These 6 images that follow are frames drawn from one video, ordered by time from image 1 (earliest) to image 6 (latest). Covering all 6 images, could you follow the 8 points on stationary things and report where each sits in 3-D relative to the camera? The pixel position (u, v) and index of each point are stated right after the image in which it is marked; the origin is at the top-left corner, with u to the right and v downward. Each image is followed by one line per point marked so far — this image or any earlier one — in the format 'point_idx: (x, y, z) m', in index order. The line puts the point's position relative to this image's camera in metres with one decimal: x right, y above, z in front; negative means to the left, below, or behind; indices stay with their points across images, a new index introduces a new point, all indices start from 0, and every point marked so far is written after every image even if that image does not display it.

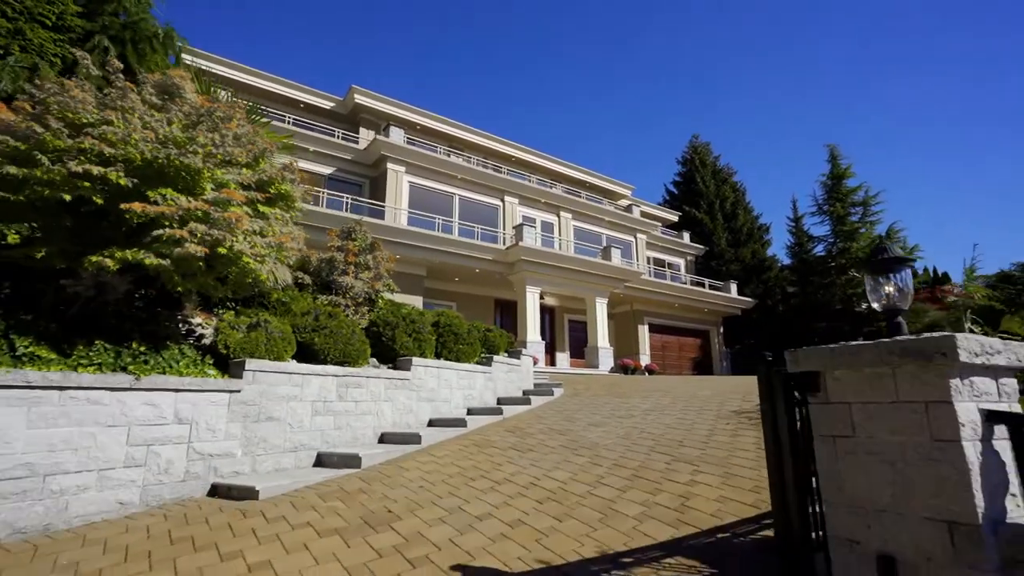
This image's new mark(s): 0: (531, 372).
0: (+0.4, -2.0, +11.7) m
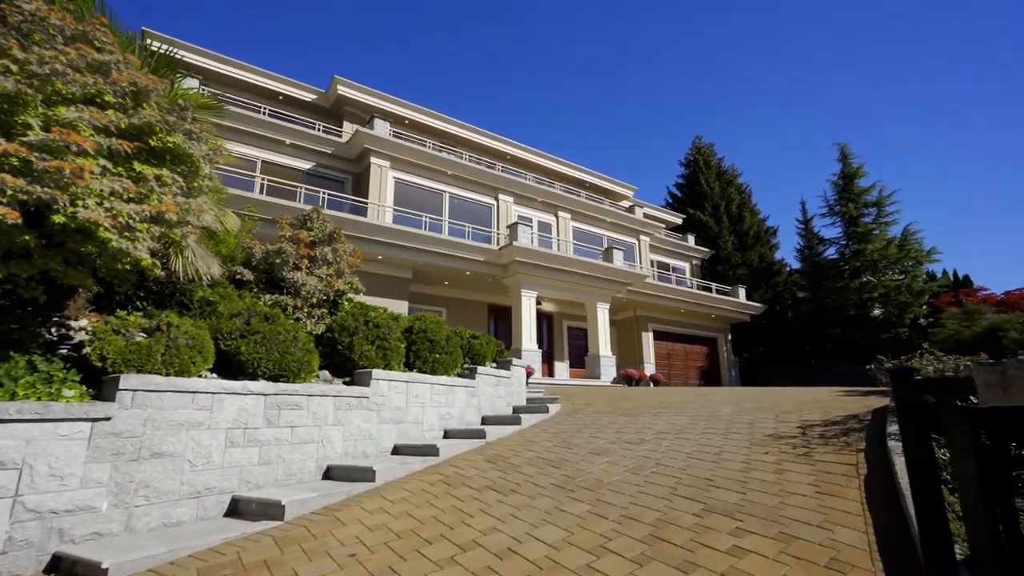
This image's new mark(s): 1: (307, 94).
0: (+0.2, -2.0, +10.2) m
1: (-7.6, +7.2, +18.9) m
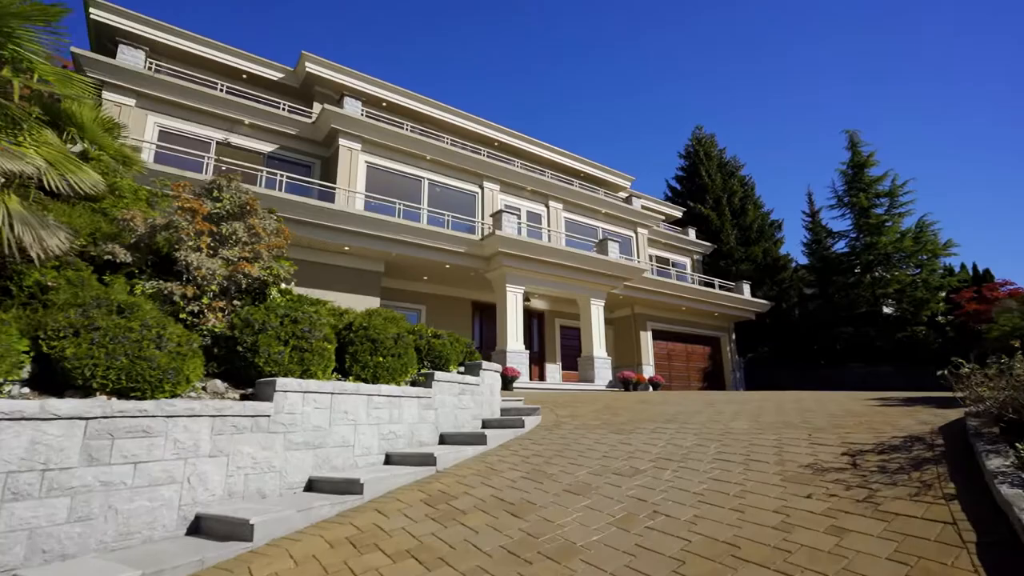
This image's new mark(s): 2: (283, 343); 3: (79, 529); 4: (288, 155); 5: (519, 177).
0: (-0.2, -1.8, +8.6) m
1: (-8.1, +7.3, +17.3) m
2: (-2.4, -0.6, +5.4) m
3: (-2.9, -1.6, +3.4) m
4: (-7.0, +4.1, +15.8) m
5: (+0.2, +4.2, +19.3) m
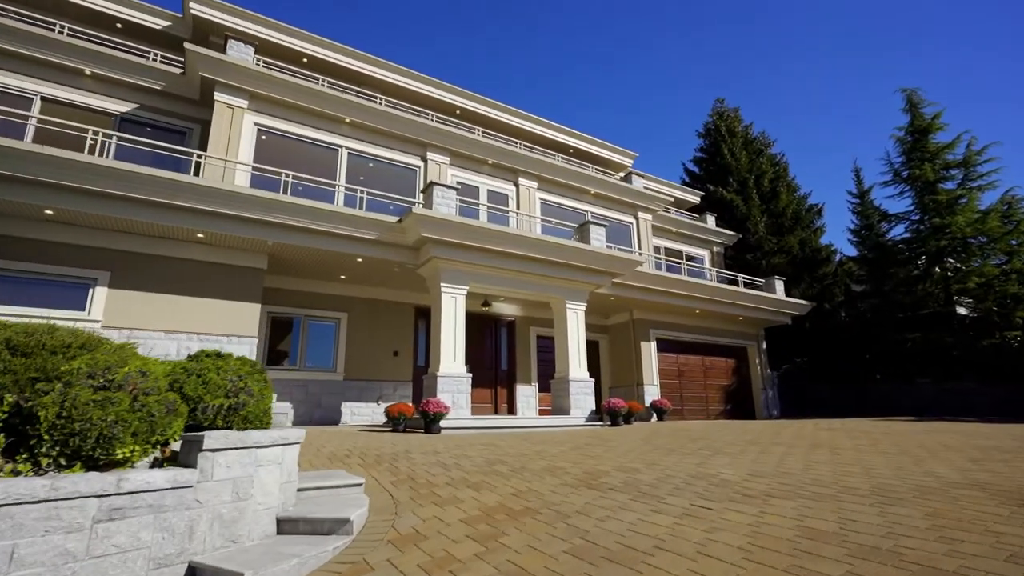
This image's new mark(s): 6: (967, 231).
0: (-2.1, -1.7, +4.3) m
1: (-9.6, +7.2, +13.6) m
2: (-4.5, -0.5, +1.3) m
3: (-5.1, -1.6, -0.6) m
4: (-8.5, +4.0, +12.0) m
5: (-1.1, +4.2, +15.1) m
6: (+16.7, +2.1, +18.5) m
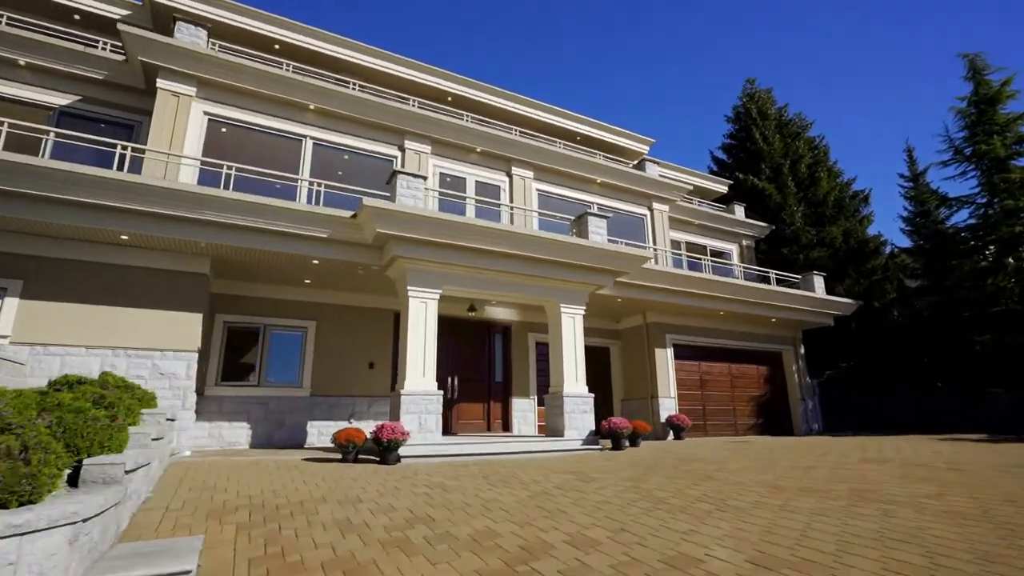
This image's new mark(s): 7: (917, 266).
0: (-3.0, -1.8, +2.9) m
1: (-10.0, +7.0, +12.6) m
2: (-5.7, -0.6, -0.1) m
3: (-6.4, -1.7, -1.9) m
4: (-9.0, +3.8, +10.9) m
5: (-1.4, +4.1, +13.5) m
6: (+16.6, +2.3, +15.6) m
7: (+15.0, +0.9, +18.8) m
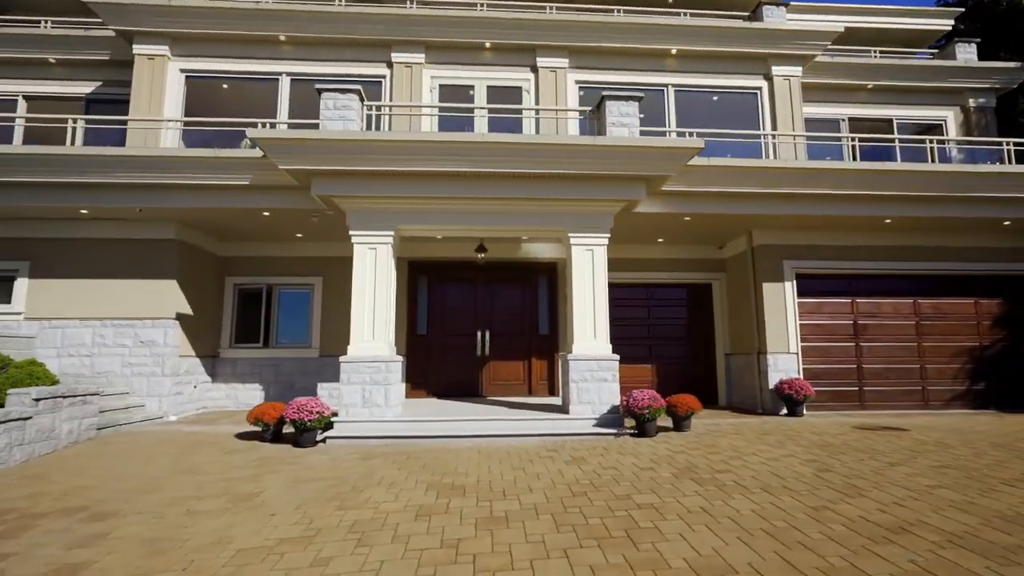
0: (-6.3, -1.9, +2.3) m
1: (-9.6, +7.7, +13.1) m
2: (-9.9, -1.3, +0.6) m
3: (-11.2, -2.6, -0.7) m
4: (-9.0, +4.4, +11.5) m
5: (-1.1, +5.5, +10.6) m
6: (+16.3, +4.9, +5.4) m
7: (+16.3, +3.8, +9.1) m
